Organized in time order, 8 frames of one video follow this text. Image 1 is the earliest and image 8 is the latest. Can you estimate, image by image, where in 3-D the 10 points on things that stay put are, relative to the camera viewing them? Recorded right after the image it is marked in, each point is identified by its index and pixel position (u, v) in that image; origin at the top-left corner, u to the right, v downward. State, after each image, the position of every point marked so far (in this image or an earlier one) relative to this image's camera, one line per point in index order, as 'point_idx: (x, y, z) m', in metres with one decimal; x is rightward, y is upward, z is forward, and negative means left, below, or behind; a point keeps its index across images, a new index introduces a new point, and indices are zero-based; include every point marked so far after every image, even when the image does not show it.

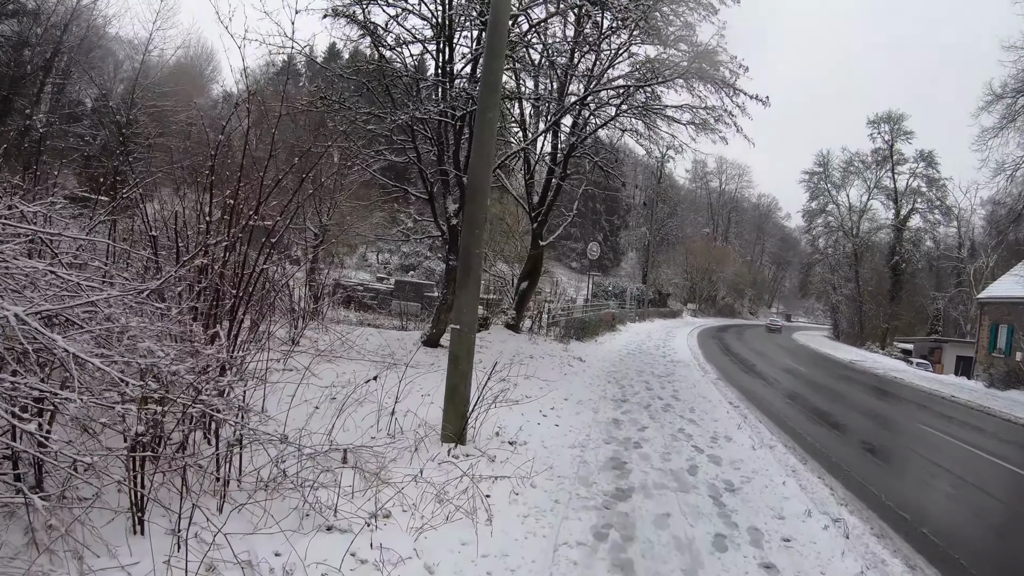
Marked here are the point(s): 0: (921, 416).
0: (+11.5, -3.5, +14.6) m
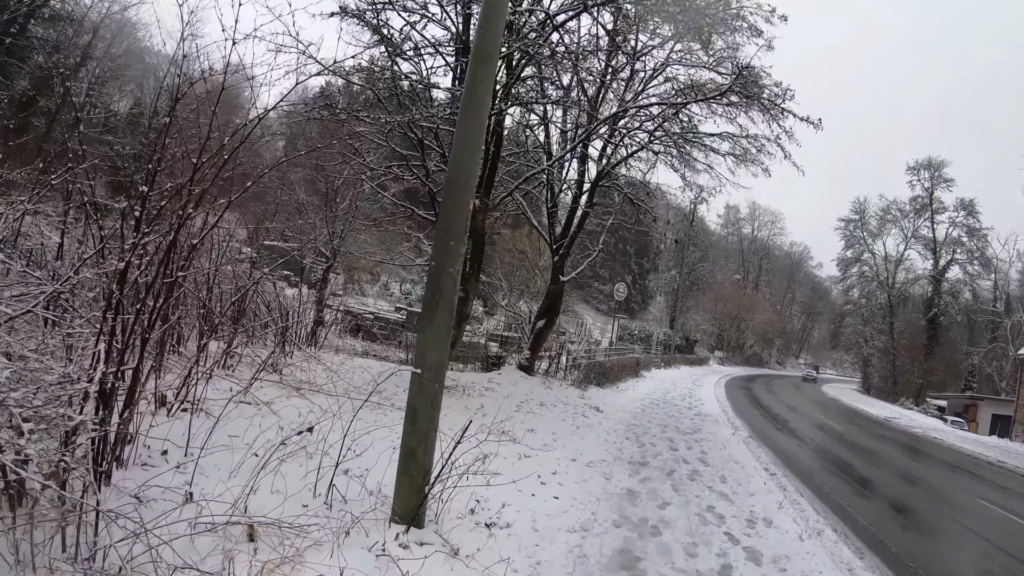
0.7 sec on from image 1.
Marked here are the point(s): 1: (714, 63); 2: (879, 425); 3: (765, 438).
0: (+11.8, -5.0, +13.1) m
1: (+3.0, +3.4, +7.6) m
2: (+14.6, -5.5, +19.9) m
3: (+7.4, -4.4, +15.0) m
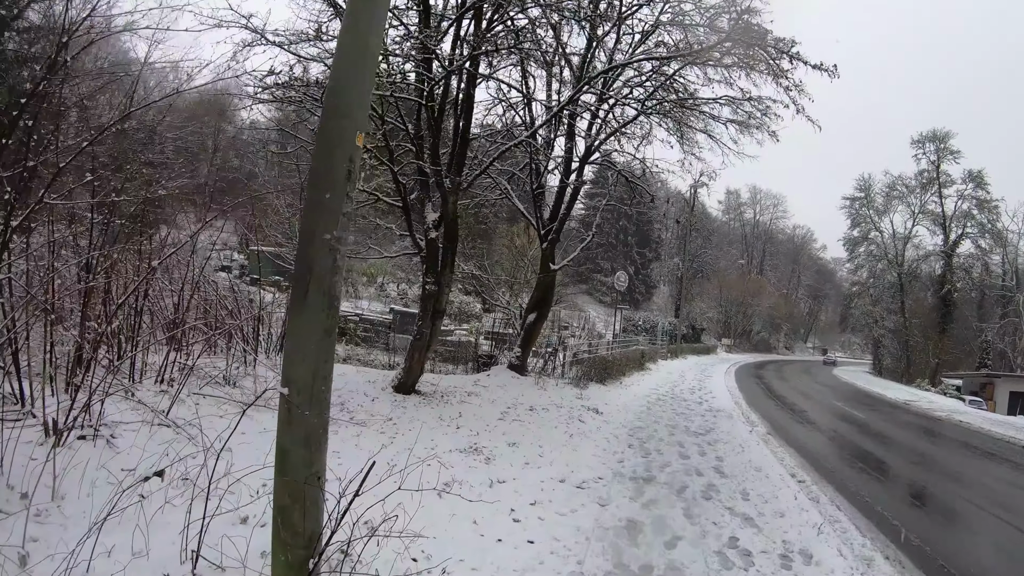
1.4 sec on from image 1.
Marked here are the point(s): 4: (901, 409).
0: (+11.8, -4.3, +12.4) m
1: (+2.7, +3.6, +6.8) m
2: (+14.7, -4.7, +19.2) m
3: (+7.5, -3.9, +14.3) m
4: (+14.7, -4.6, +18.9) m
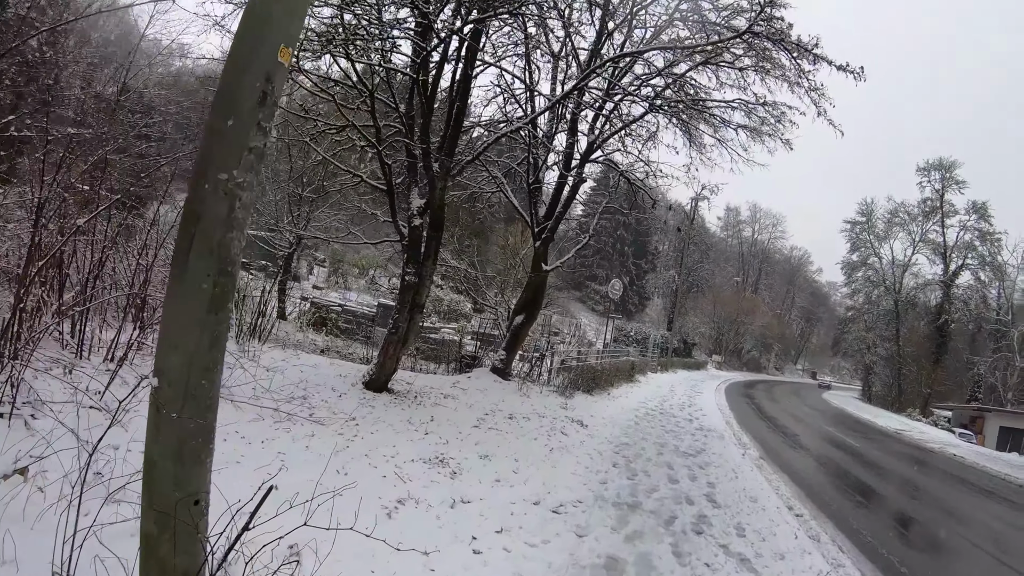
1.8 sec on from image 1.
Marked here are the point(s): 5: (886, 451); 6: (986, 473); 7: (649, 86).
0: (+11.3, -5.1, +12.1) m
1: (+2.8, +3.5, +6.5) m
2: (+14.1, -5.7, +18.9) m
3: (+7.0, -4.4, +14.0) m
4: (+14.0, -5.6, +18.7) m
5: (+12.0, -5.3, +16.1) m
6: (+13.6, -5.5, +14.5) m
7: (+1.9, +2.9, +7.1) m
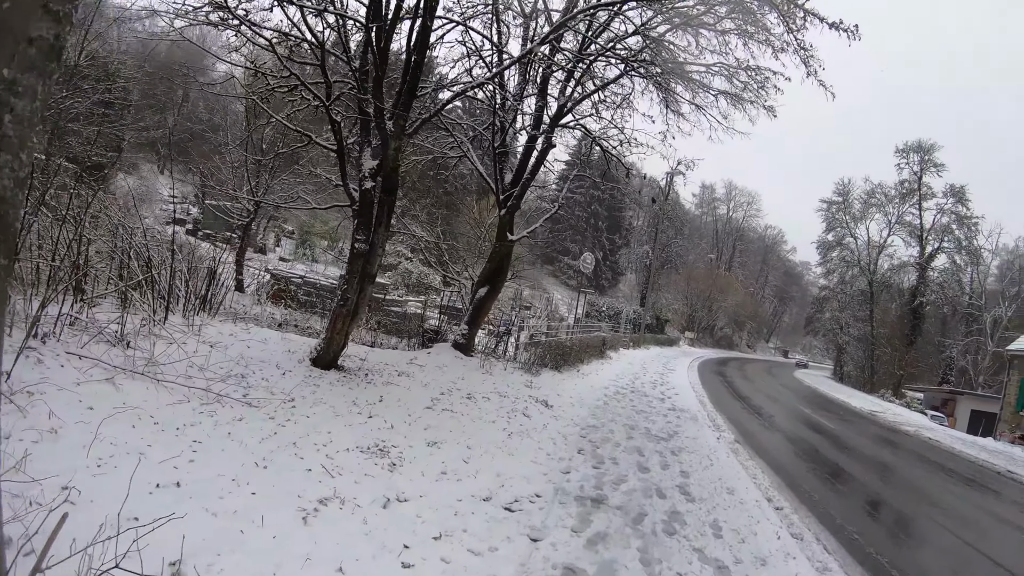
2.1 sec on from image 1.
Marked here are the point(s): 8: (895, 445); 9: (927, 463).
0: (+10.6, -4.6, +12.4) m
1: (+2.4, +3.8, +6.0) m
2: (+13.0, -4.9, +19.4) m
3: (+6.2, -3.8, +14.0) m
4: (+13.0, -4.8, +19.1) m
5: (+11.1, -4.6, +16.4) m
6: (+12.8, -4.9, +14.9) m
7: (+1.5, +3.2, +6.6) m
8: (+11.5, -4.7, +15.2) m
9: (+11.1, -4.7, +13.5) m
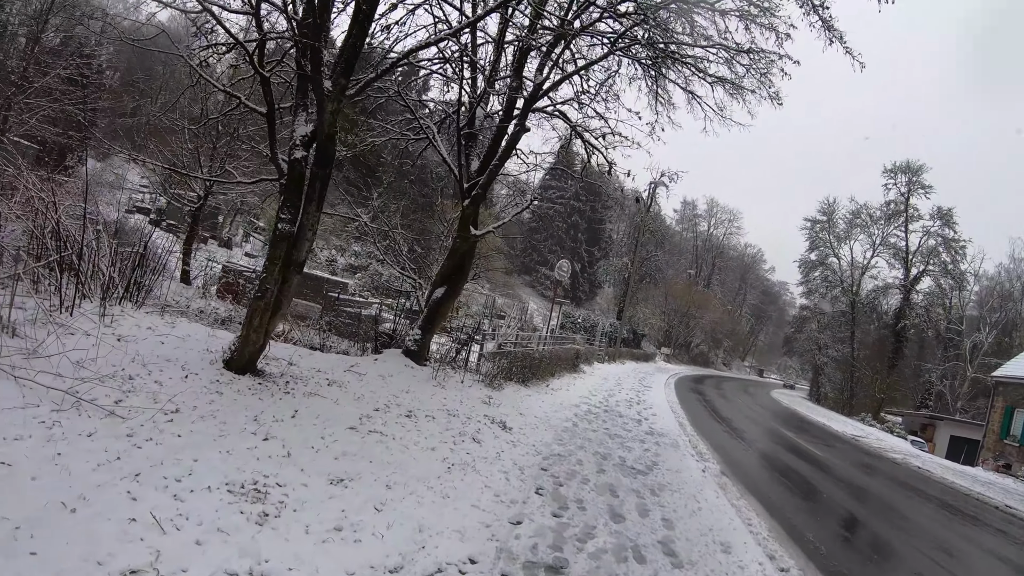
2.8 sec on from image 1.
0: (+9.7, -5.2, +12.0) m
1: (+2.2, +3.7, +5.5) m
2: (+11.9, -5.7, +19.0) m
3: (+5.3, -4.2, +13.5) m
4: (+11.9, -5.6, +18.8) m
5: (+10.1, -5.3, +16.0) m
6: (+11.8, -5.6, +14.6) m
7: (+1.2, +3.1, +6.0) m
8: (+10.5, -5.3, +14.8) m
9: (+10.2, -5.3, +13.1) m
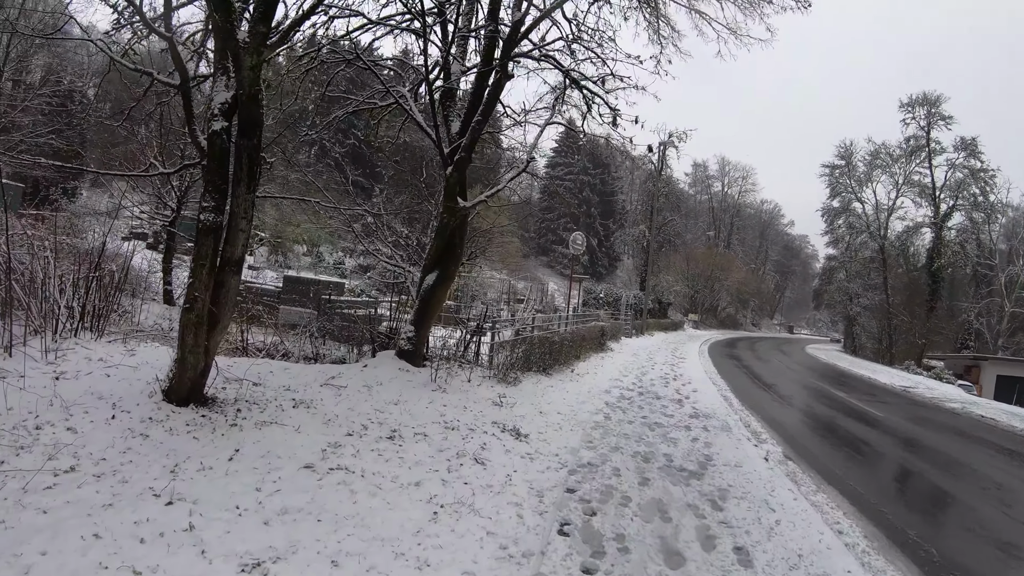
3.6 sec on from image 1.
0: (+10.5, -3.6, +11.0) m
1: (+1.8, +4.1, +4.5) m
2: (+12.9, -3.7, +17.9) m
3: (+6.1, -3.1, +12.6) m
4: (+12.9, -3.6, +17.7) m
5: (+11.0, -3.6, +15.0) m
6: (+12.7, -3.7, +13.5) m
7: (+0.9, +3.5, +5.1) m
8: (+11.4, -3.6, +13.8) m
9: (+11.0, -3.6, +12.1) m
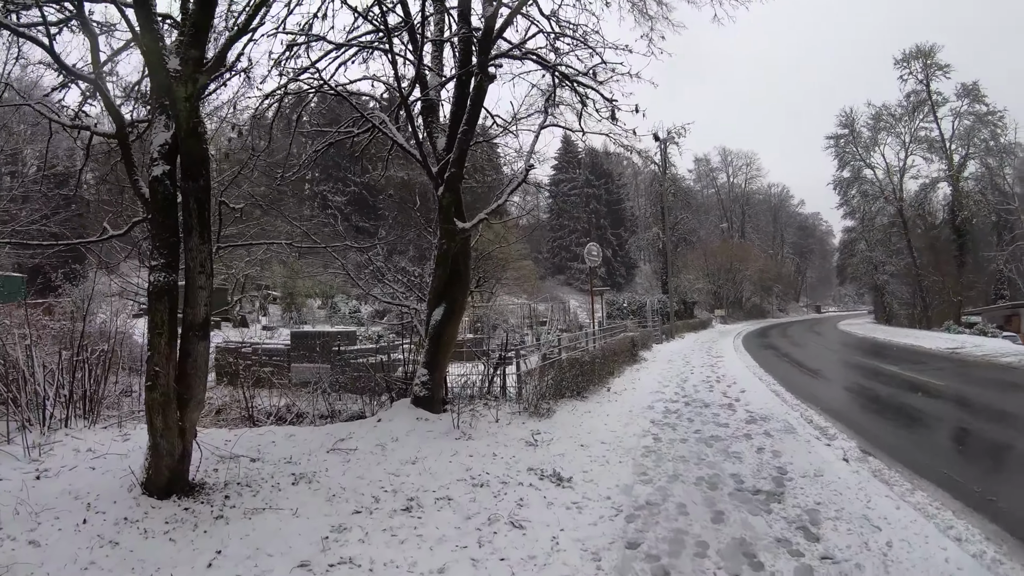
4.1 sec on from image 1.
0: (+11.3, -2.5, +10.0) m
1: (+1.3, +4.1, +4.2) m
2: (+14.0, -2.5, +16.9) m
3: (+6.9, -2.7, +11.8) m
4: (+13.9, -2.4, +16.6) m
5: (+11.9, -2.5, +14.0) m
6: (+13.6, -2.4, +12.5) m
7: (+0.5, +3.4, +4.8) m
8: (+12.3, -2.4, +12.8) m
9: (+11.8, -2.5, +11.1) m
